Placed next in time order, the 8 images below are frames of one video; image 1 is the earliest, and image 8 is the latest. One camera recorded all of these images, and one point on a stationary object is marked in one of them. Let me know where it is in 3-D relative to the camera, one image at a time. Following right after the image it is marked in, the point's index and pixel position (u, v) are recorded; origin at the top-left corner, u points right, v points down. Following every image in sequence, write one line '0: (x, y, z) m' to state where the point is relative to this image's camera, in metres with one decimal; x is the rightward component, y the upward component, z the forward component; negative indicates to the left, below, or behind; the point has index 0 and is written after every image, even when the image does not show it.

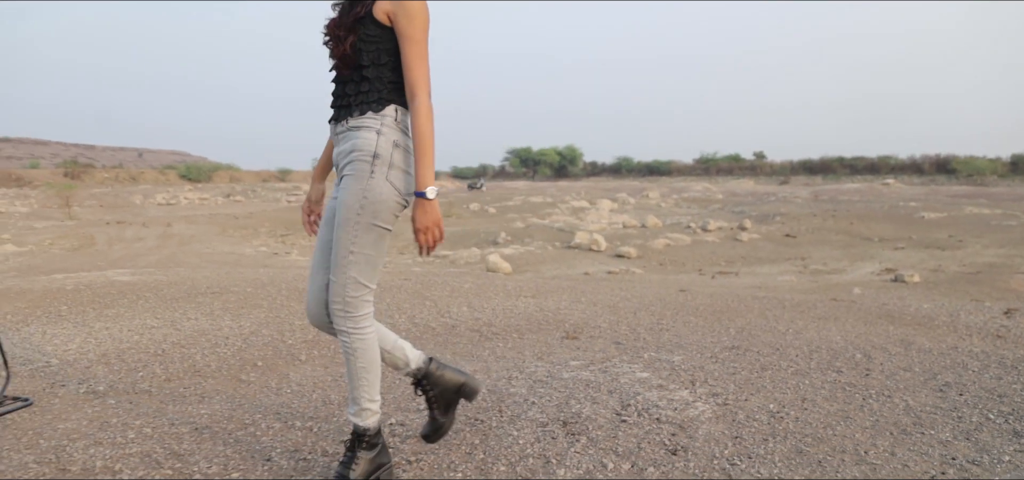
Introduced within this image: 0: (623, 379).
0: (+0.5, -0.6, +3.3) m
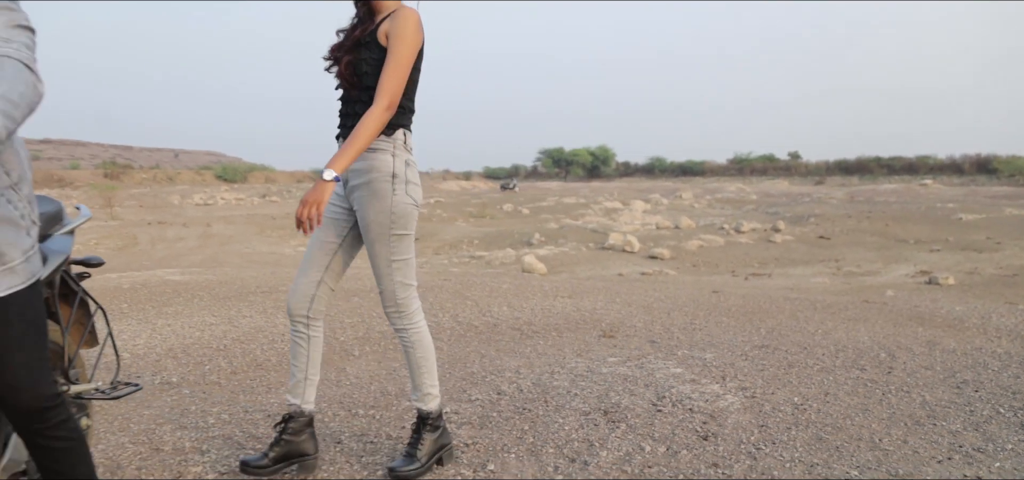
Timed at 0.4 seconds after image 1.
0: (+0.7, -0.6, +3.5) m
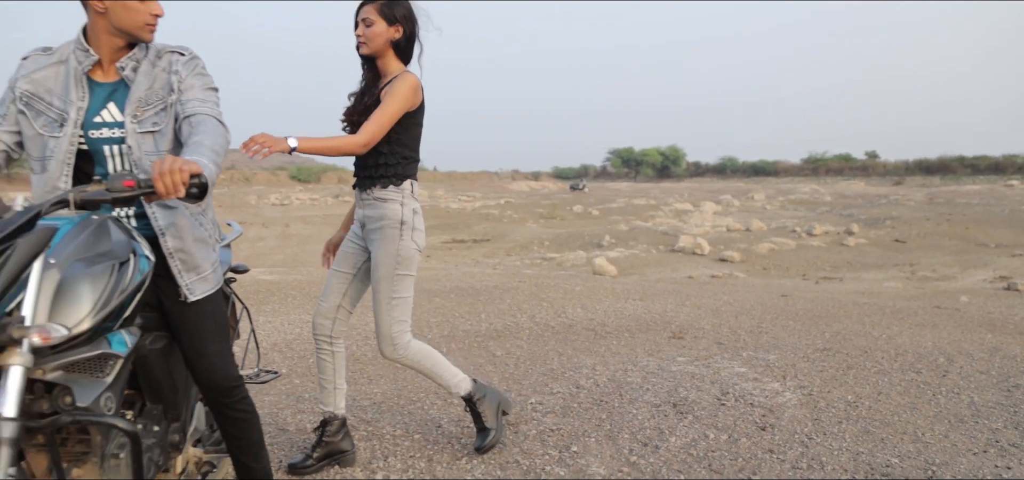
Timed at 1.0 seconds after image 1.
0: (+1.1, -0.7, +3.9) m
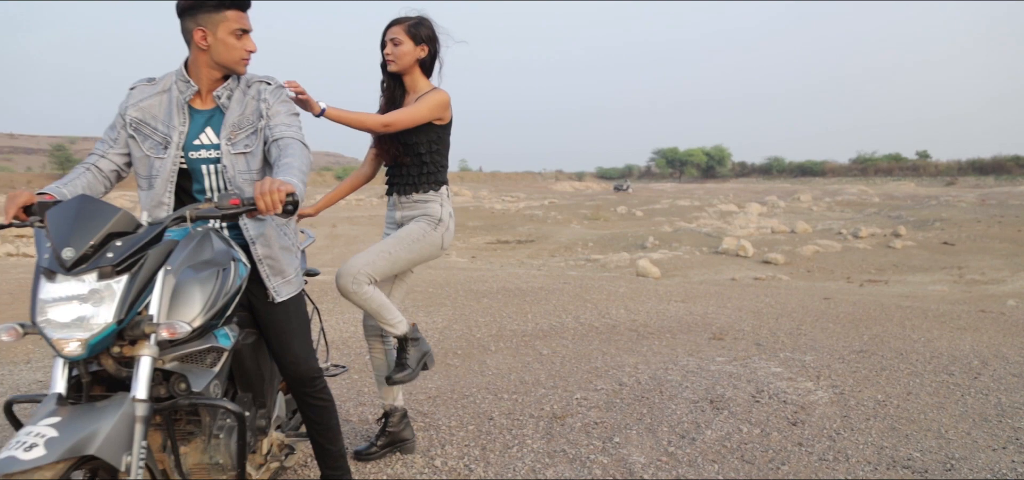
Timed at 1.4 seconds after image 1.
0: (+1.4, -0.7, +4.1) m
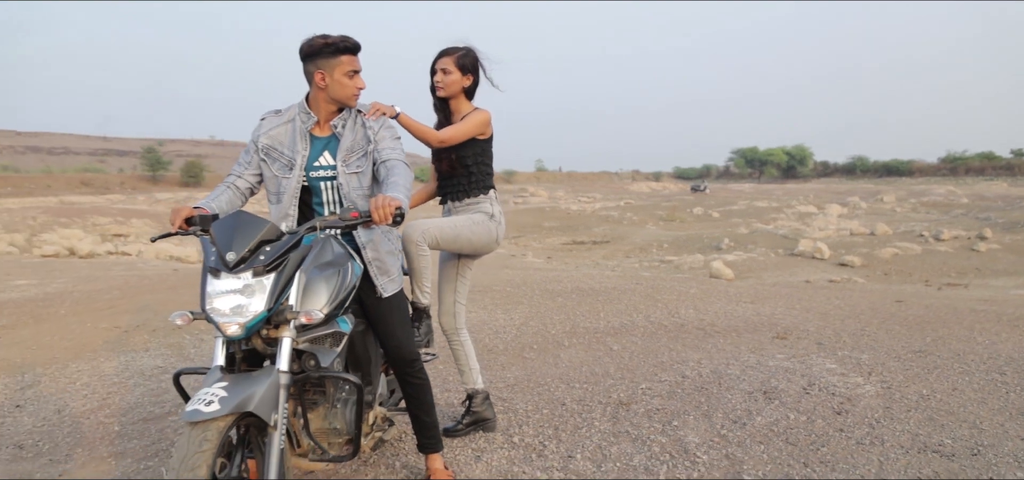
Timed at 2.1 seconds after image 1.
0: (+1.8, -0.8, +4.3) m
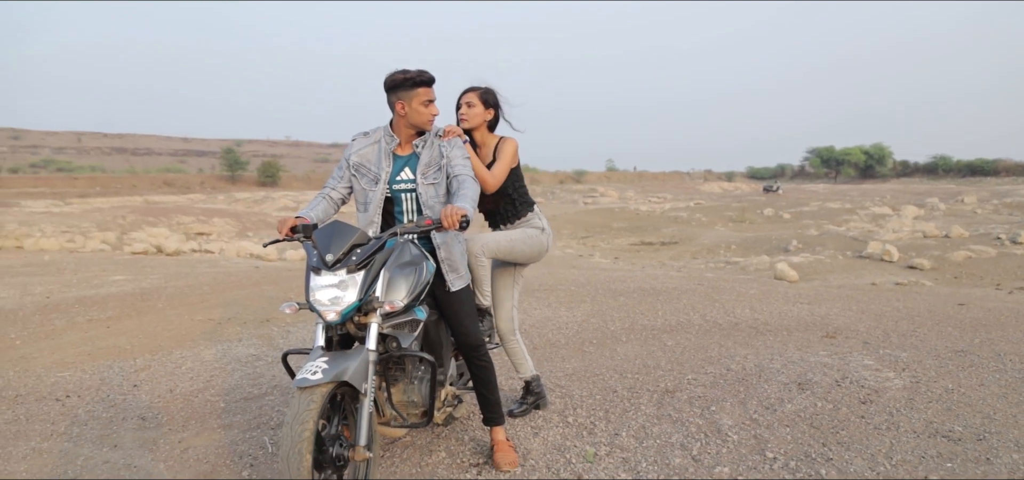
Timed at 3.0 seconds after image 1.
0: (+2.1, -0.8, +4.7) m
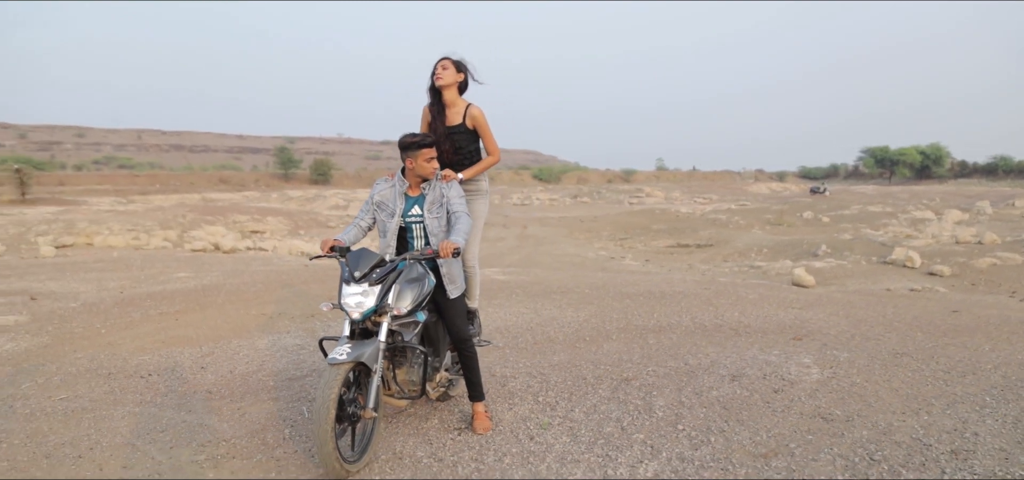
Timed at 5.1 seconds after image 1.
0: (+2.1, -0.9, +5.5) m
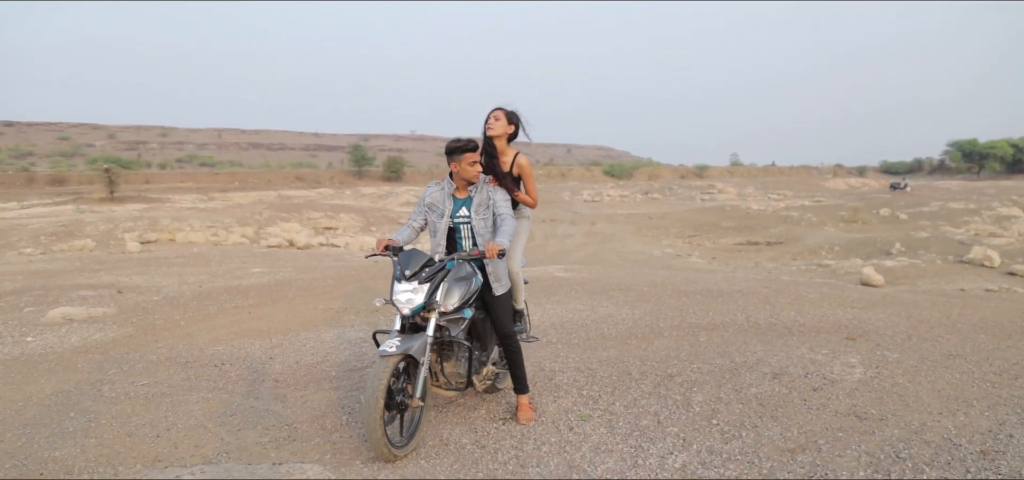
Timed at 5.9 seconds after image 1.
0: (+2.4, -0.9, +5.5) m
